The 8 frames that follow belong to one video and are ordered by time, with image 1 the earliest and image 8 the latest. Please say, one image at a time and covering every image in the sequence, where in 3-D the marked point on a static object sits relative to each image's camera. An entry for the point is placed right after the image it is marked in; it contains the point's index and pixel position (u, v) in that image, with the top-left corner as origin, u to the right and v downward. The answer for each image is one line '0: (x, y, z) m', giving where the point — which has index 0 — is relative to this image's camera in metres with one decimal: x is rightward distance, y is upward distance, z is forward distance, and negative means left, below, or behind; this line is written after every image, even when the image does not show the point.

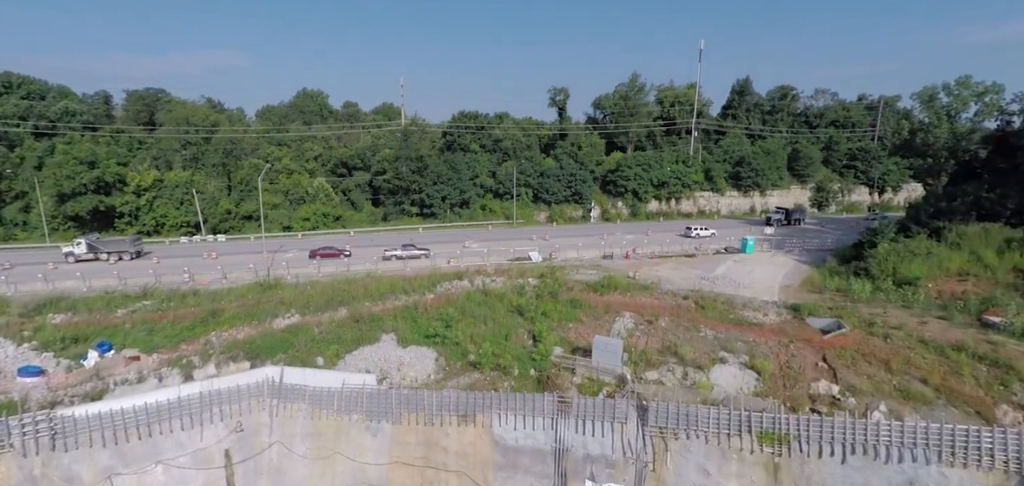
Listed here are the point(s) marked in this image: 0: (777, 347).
0: (+7.3, -2.9, +15.5) m
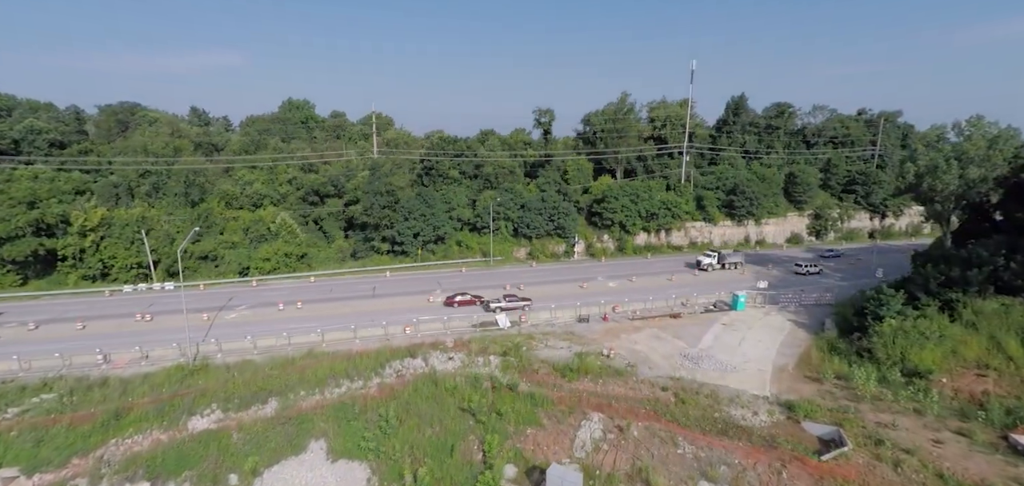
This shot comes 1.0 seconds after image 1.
0: (+6.0, -5.5, +13.1) m
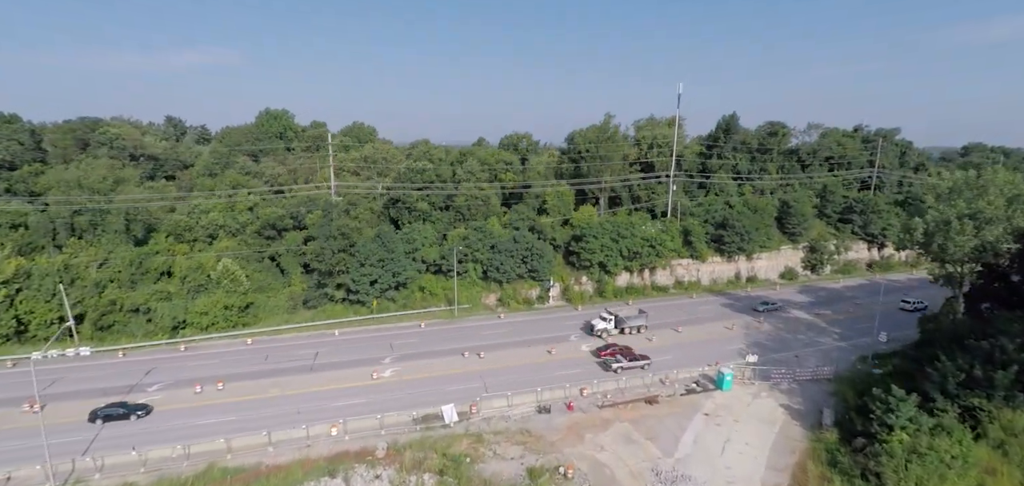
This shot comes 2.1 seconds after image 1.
0: (+4.2, -8.2, +10.0) m
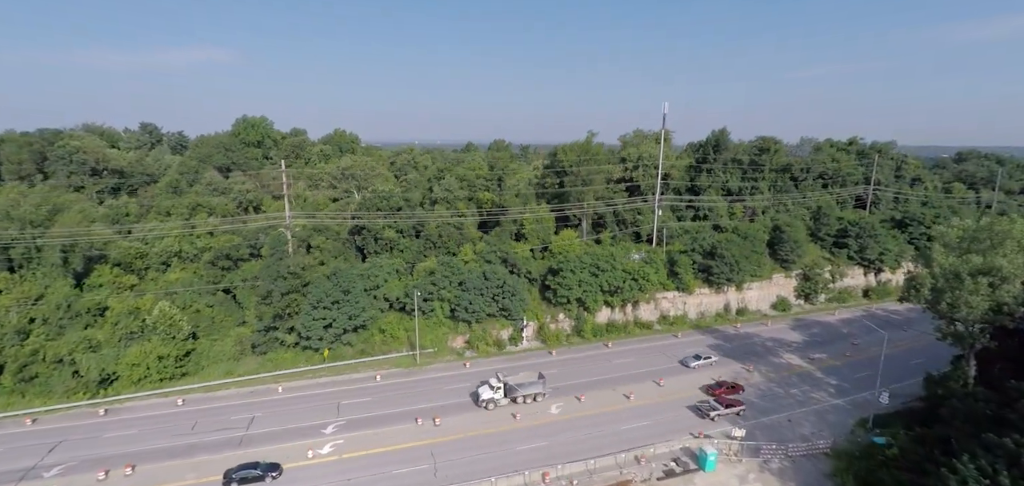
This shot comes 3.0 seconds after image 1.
0: (+2.8, -10.4, +7.3) m
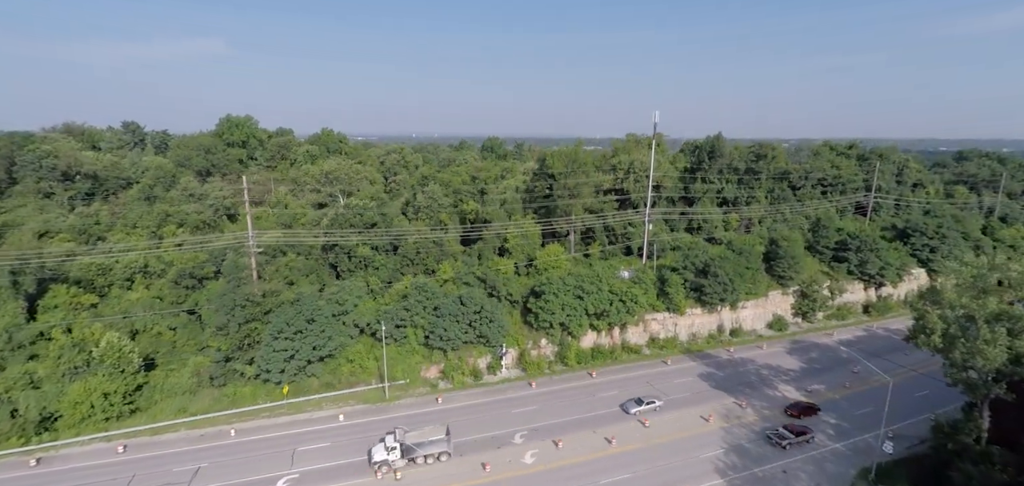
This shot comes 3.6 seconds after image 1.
0: (+1.7, -11.9, +5.4) m
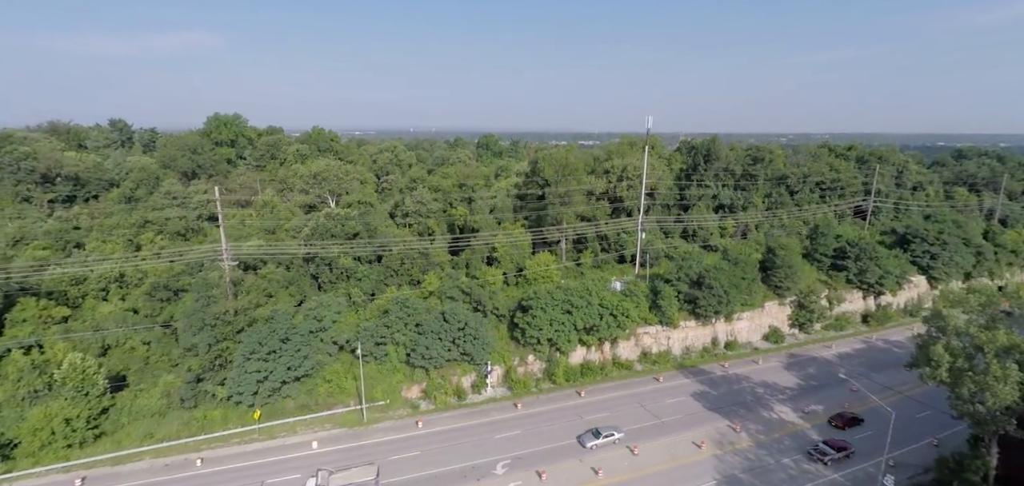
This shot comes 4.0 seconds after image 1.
0: (+1.0, -12.8, +4.2) m
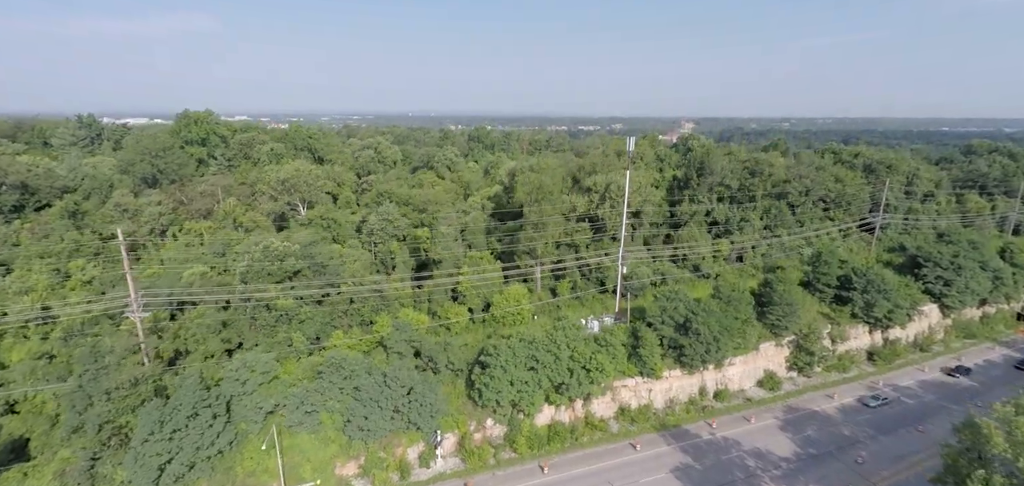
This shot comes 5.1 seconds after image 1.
0: (-1.2, -15.8, +0.6) m
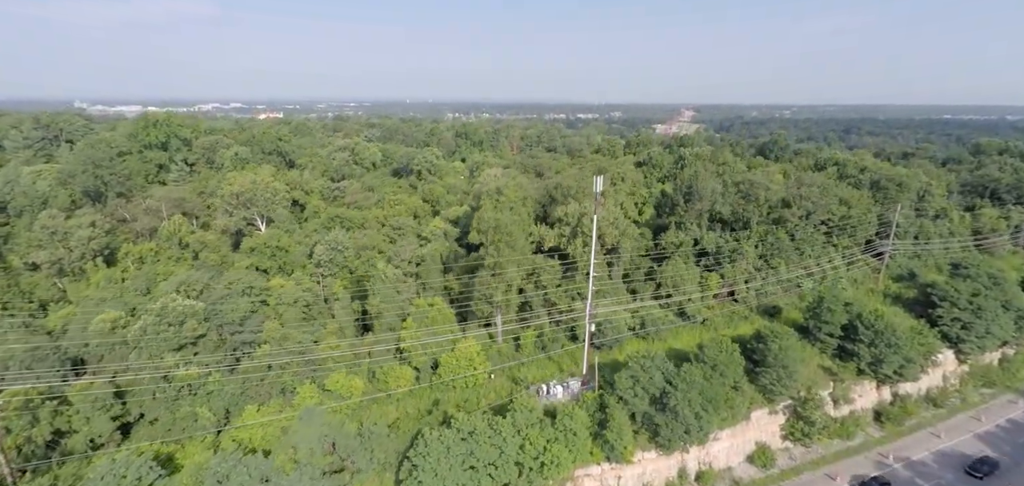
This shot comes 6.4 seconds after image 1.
0: (-3.7, -19.3, -3.9) m
